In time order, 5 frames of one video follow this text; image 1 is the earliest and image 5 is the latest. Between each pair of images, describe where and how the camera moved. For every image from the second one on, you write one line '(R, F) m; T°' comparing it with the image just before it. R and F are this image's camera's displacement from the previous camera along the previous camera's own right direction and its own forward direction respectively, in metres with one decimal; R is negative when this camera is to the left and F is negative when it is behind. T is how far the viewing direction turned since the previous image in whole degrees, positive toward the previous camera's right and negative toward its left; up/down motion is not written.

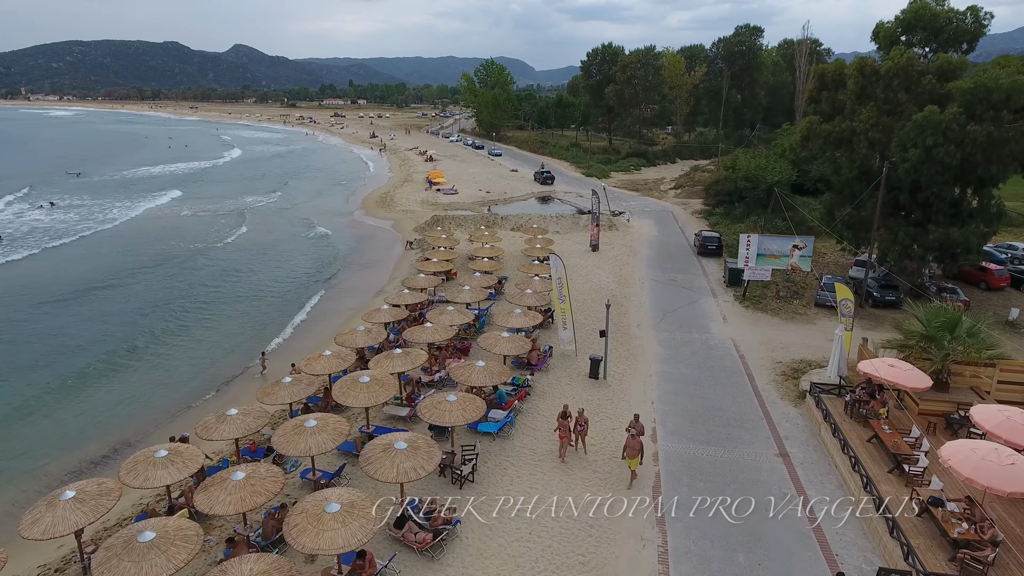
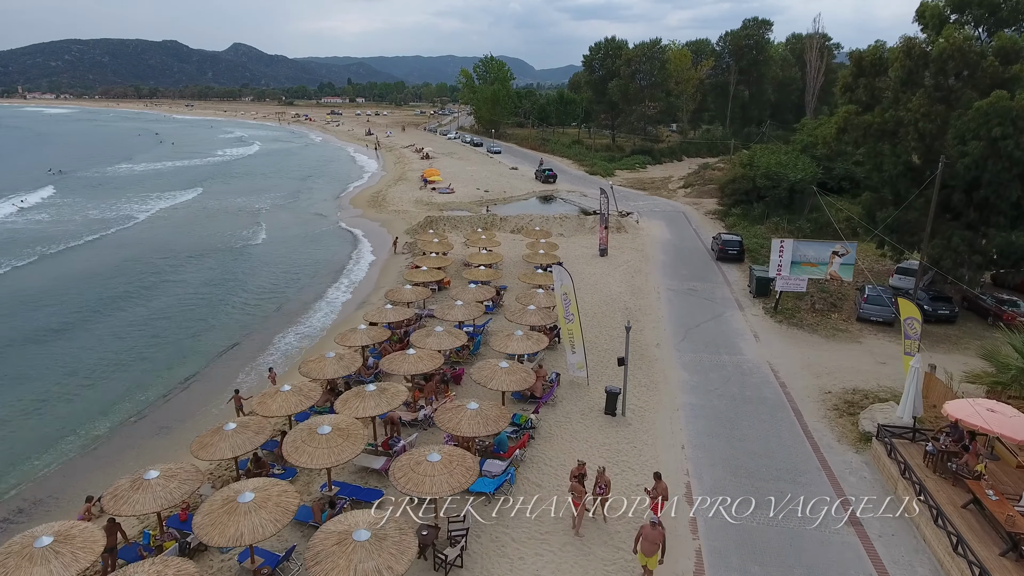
(0.0, +2.9) m; 0°
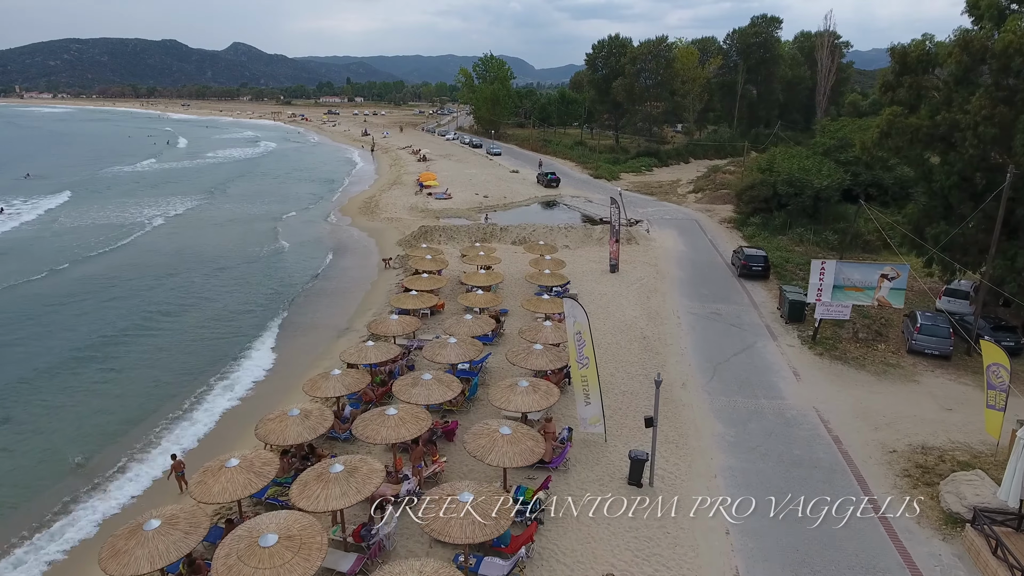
(-0.1, +2.6) m; 0°
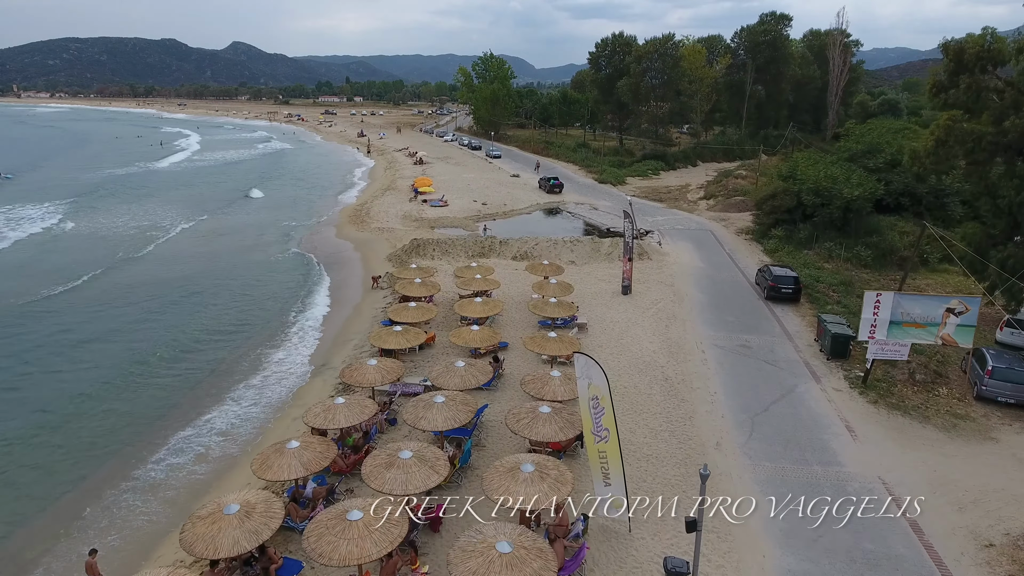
(0.0, +2.7) m; 0°
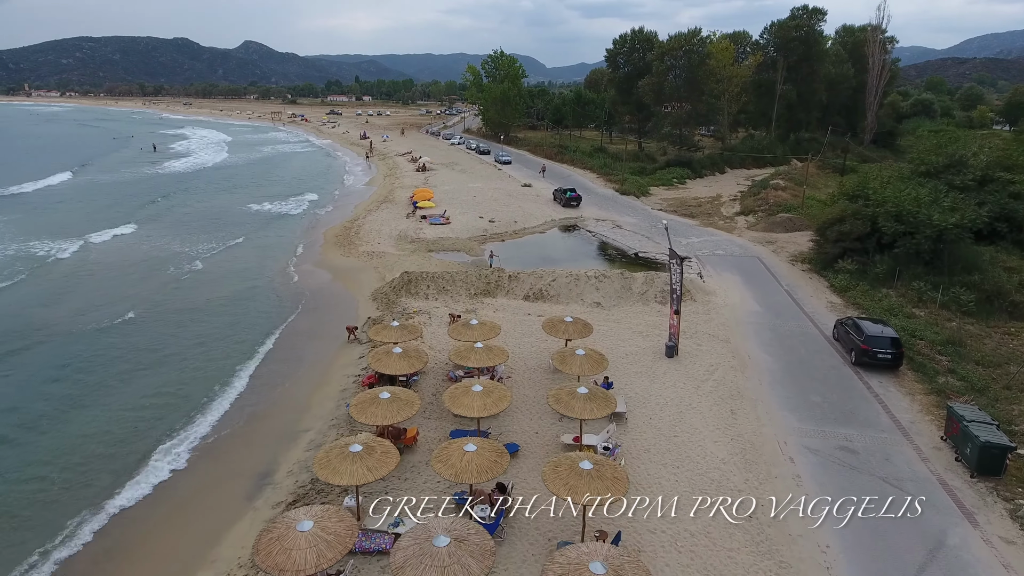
(-0.1, +5.2) m; -1°
